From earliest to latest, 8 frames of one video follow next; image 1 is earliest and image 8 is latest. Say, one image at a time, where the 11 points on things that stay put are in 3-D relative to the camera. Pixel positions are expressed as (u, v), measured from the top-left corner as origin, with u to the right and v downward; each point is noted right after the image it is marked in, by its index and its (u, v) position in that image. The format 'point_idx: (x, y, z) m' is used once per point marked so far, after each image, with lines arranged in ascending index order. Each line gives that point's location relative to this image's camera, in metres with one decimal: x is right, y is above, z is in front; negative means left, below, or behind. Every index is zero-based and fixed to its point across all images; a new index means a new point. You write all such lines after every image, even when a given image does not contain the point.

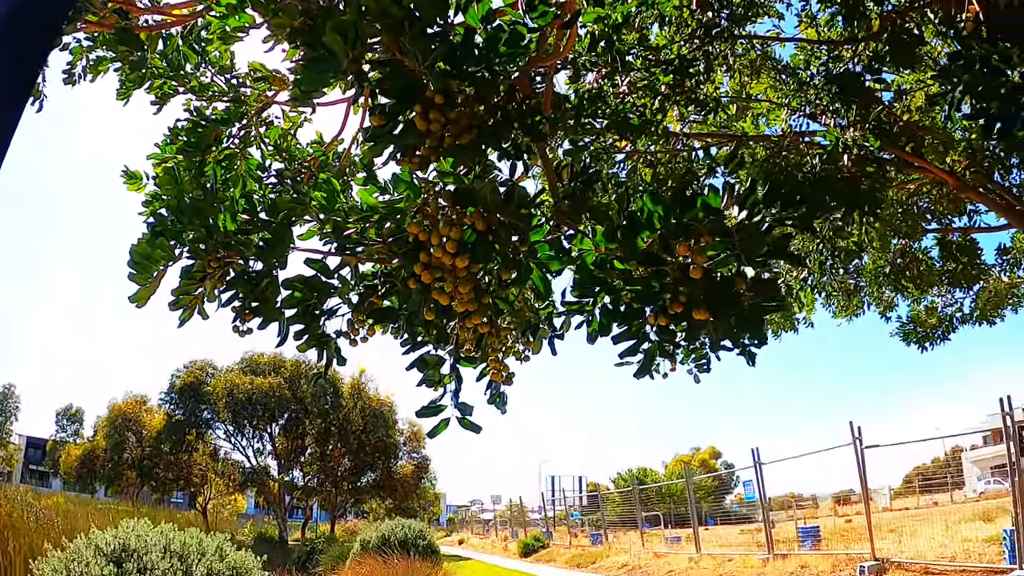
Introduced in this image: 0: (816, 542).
0: (+7.3, -6.1, +16.1) m
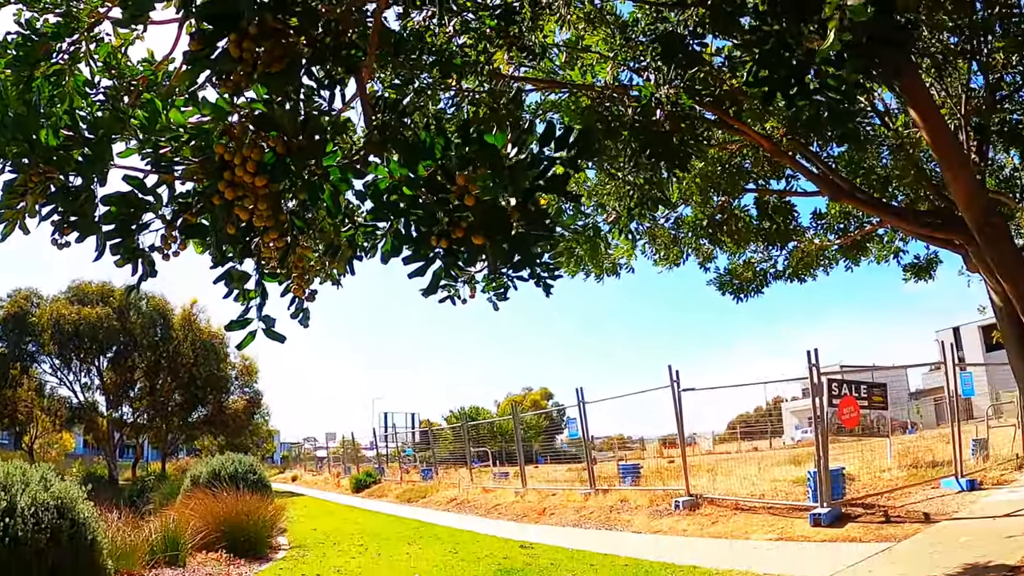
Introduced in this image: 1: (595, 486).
0: (+3.2, -5.0, +17.8) m
1: (+2.3, -5.4, +18.7) m
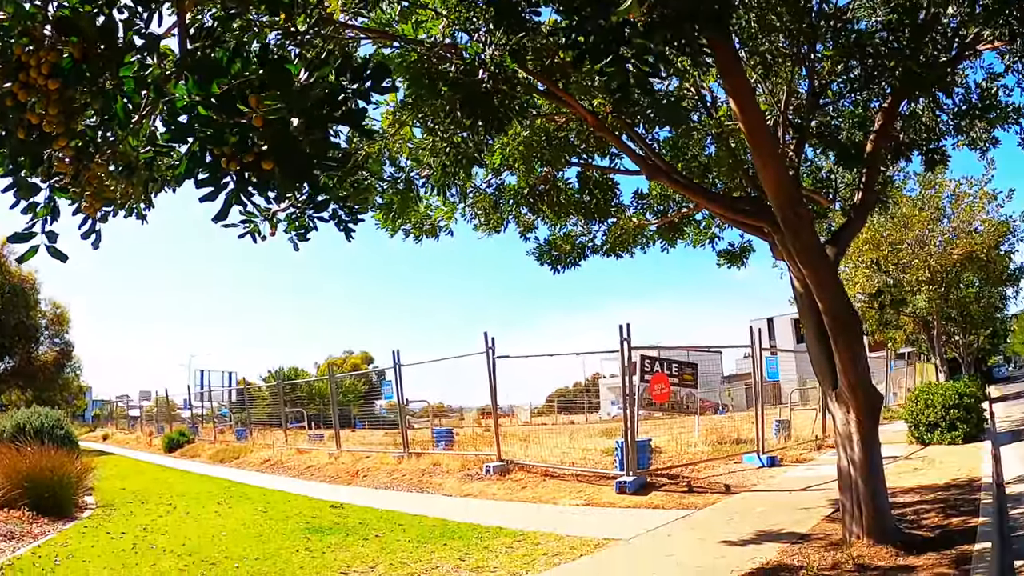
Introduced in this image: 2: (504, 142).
0: (-1.7, -4.1, +17.8) m
1: (-2.8, -4.4, +18.4) m
2: (-0.2, +1.9, +9.0) m
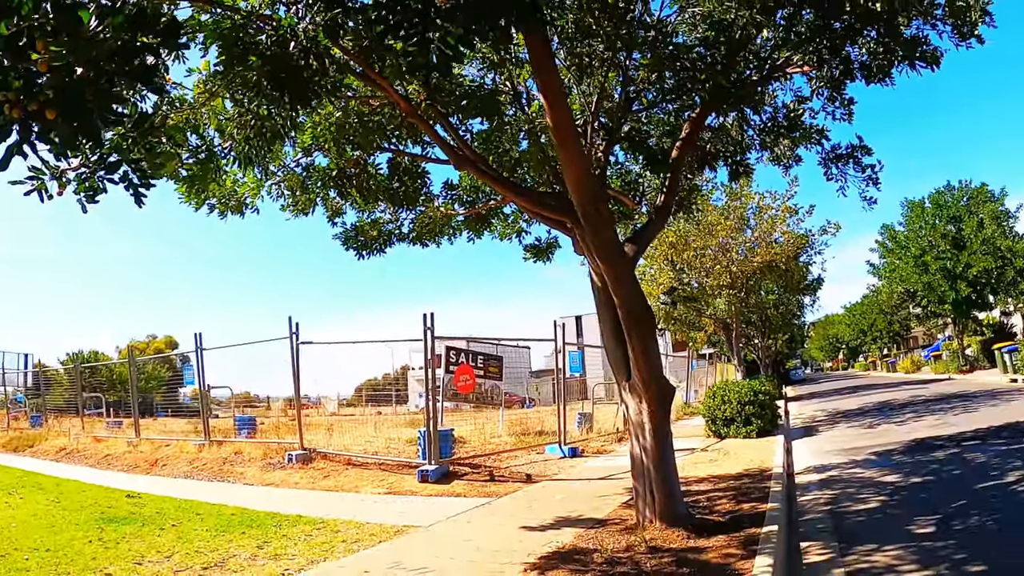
0: (-6.4, -3.6, +16.6) m
1: (-7.7, -3.9, +16.9) m
2: (-2.4, +2.1, +8.3) m
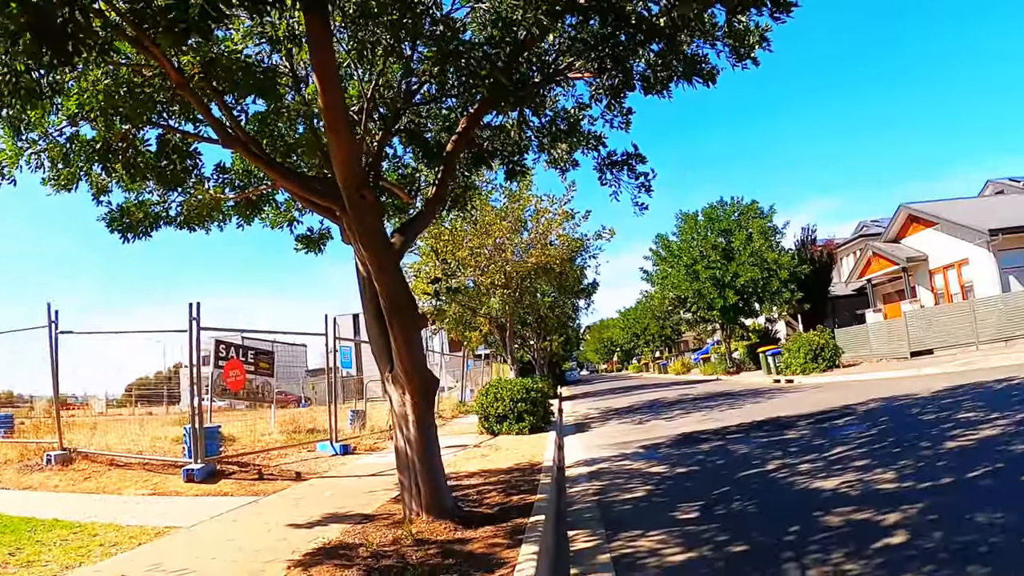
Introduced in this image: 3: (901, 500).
0: (-10.8, -3.3, +14.4) m
1: (-12.0, -3.5, +14.4) m
2: (-4.7, +2.2, +7.3) m
3: (+3.1, -1.7, +5.5) m
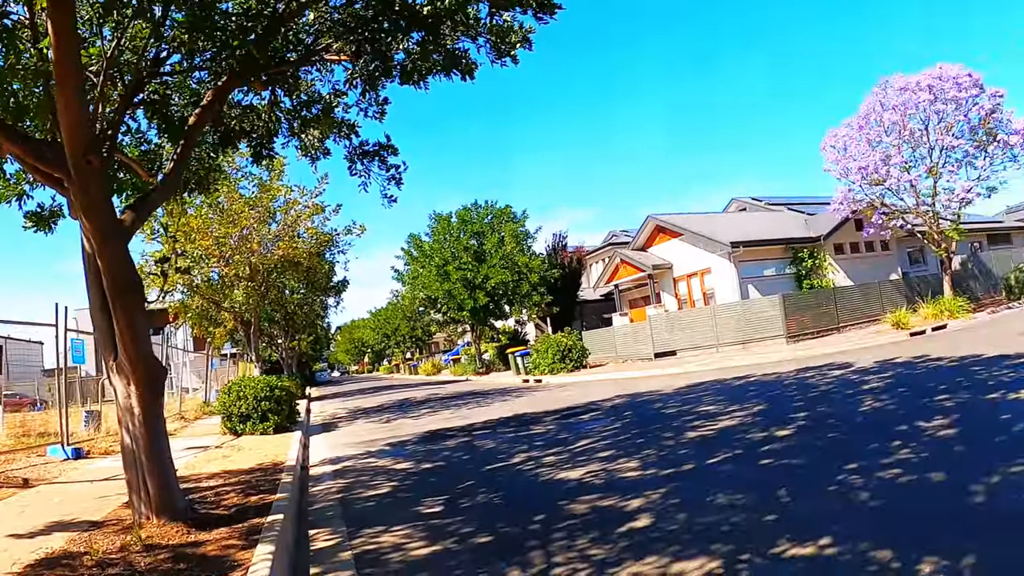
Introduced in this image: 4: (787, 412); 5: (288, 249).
0: (-14.7, -2.8, +10.5) m
1: (-15.9, -3.0, +10.1) m
2: (-6.7, +2.5, +5.5) m
3: (+1.2, -1.8, +6.0) m
4: (+3.6, -1.6, +8.9) m
5: (-6.3, +1.2, +19.1) m
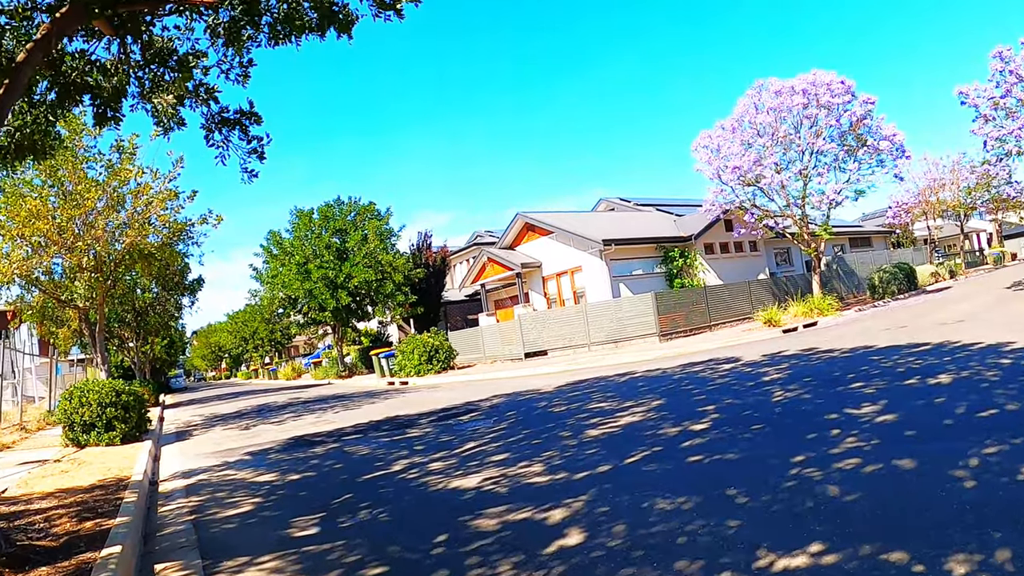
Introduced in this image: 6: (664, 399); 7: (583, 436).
0: (-16.0, -2.5, +6.7) m
1: (-17.2, -2.7, +6.1) m
2: (-7.2, +2.7, +3.3) m
3: (+0.4, -1.6, +5.4) m
4: (+2.2, -1.5, +8.6) m
5: (-9.5, +1.3, +16.8) m
6: (+2.4, -1.7, +10.4) m
7: (+0.9, -1.7, +7.9) m
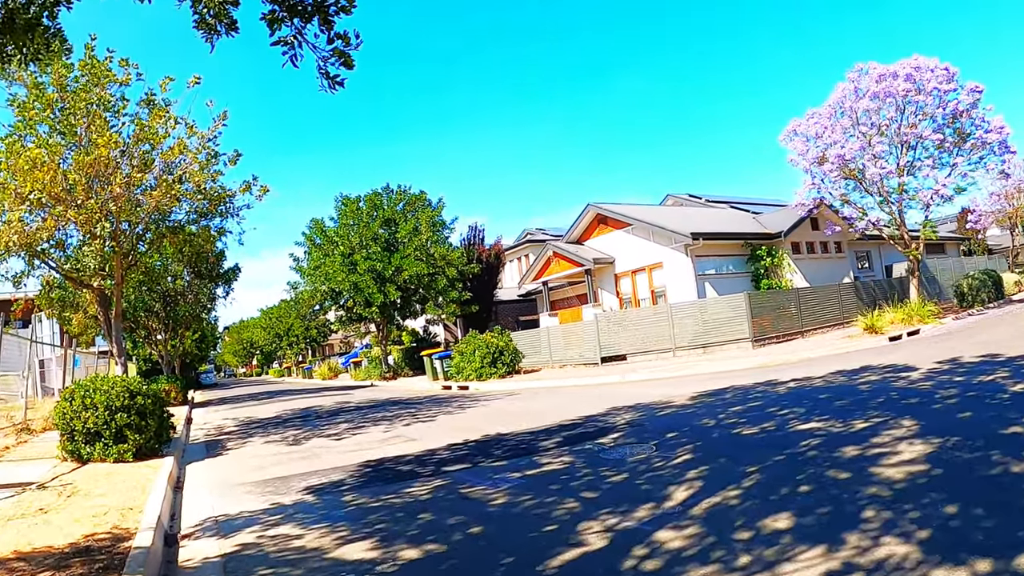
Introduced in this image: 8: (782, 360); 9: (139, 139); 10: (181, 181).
0: (-14.3, -1.8, +4.1) m
1: (-15.5, -2.0, +3.5) m
2: (-5.5, +3.2, +0.4) m
3: (+2.1, -1.2, +2.2) m
4: (+4.0, -1.2, +5.3) m
5: (-7.3, +1.8, +14.0) m
6: (+4.2, -1.4, +7.1) m
7: (+2.7, -1.4, +4.7) m
8: (+7.5, -2.0, +18.7) m
9: (-7.2, +3.0, +13.0) m
10: (-6.9, +2.2, +14.0) m
